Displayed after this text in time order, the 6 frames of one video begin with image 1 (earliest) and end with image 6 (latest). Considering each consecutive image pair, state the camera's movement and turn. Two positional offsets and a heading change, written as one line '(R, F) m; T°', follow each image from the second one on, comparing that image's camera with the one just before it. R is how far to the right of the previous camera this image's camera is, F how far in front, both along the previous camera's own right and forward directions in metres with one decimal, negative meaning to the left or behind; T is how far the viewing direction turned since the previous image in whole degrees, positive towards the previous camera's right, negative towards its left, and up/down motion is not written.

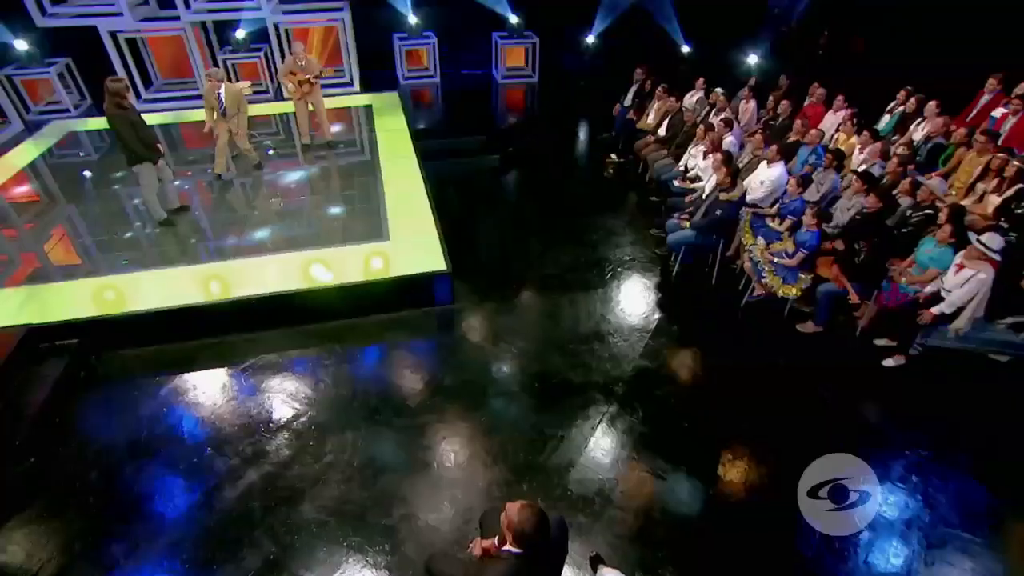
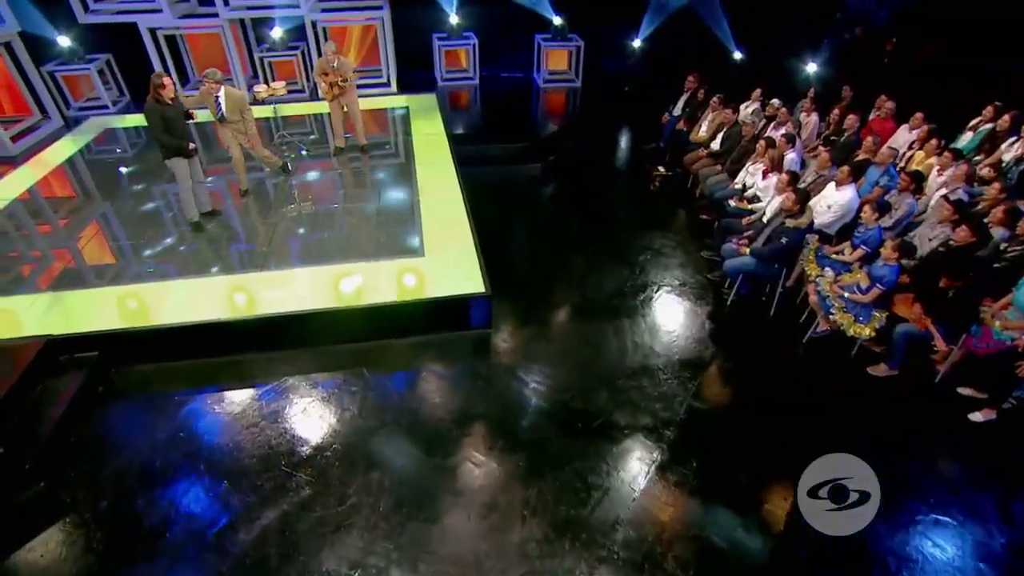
(-0.1, +0.4) m; -3°
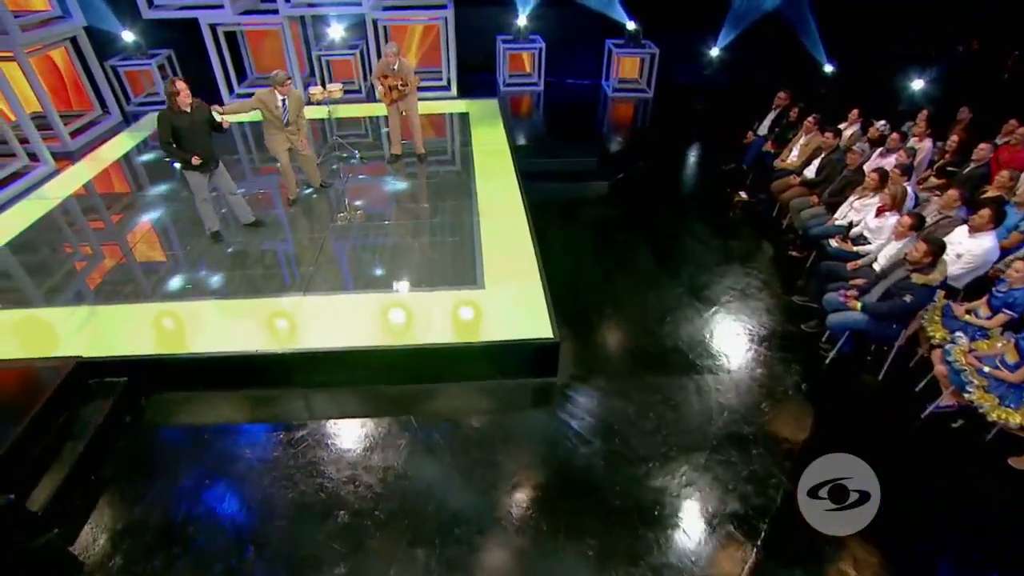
(-0.2, +0.6) m; -4°
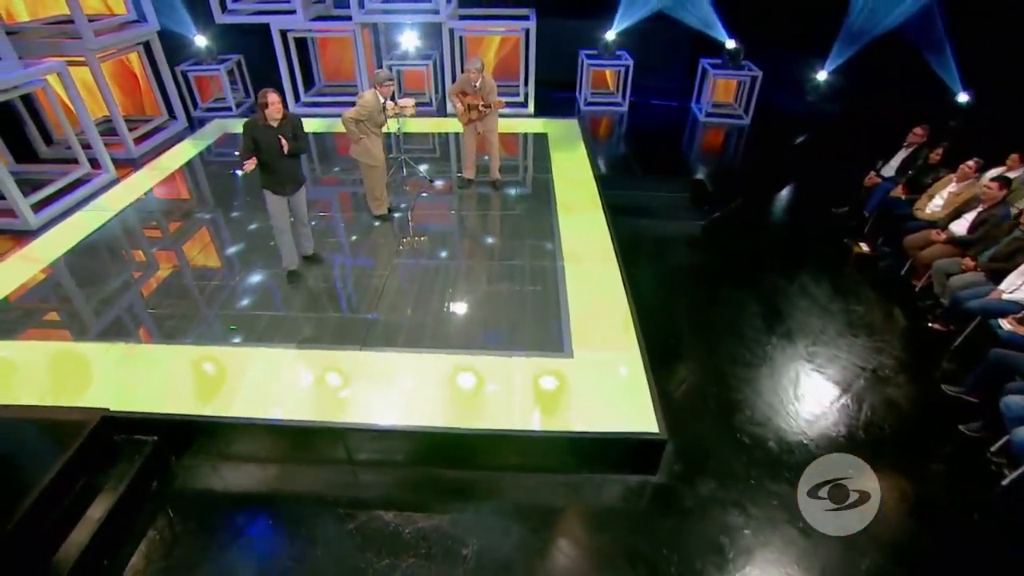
(-0.4, +0.7) m; -5°
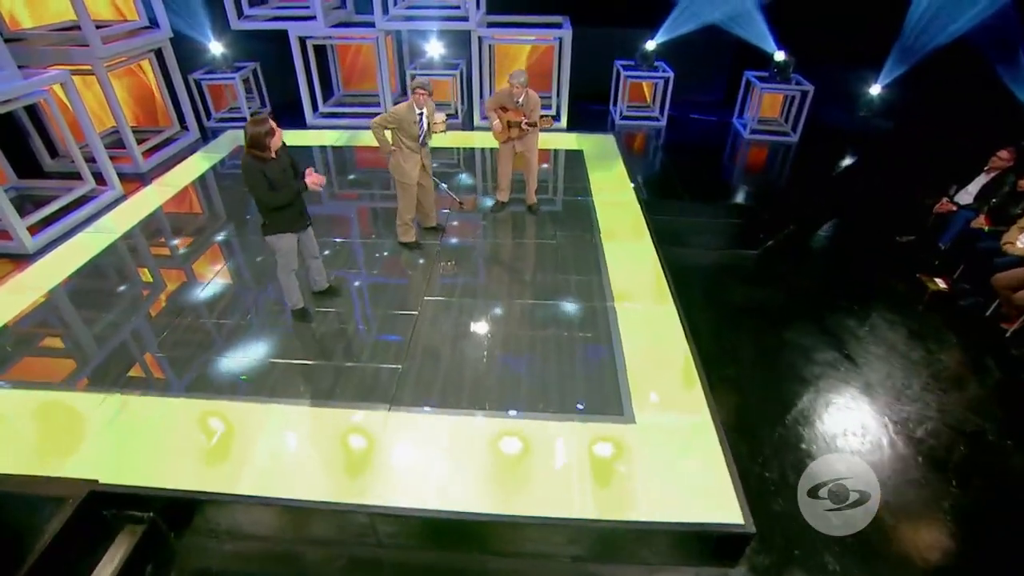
(-0.3, +0.5) m; -1°
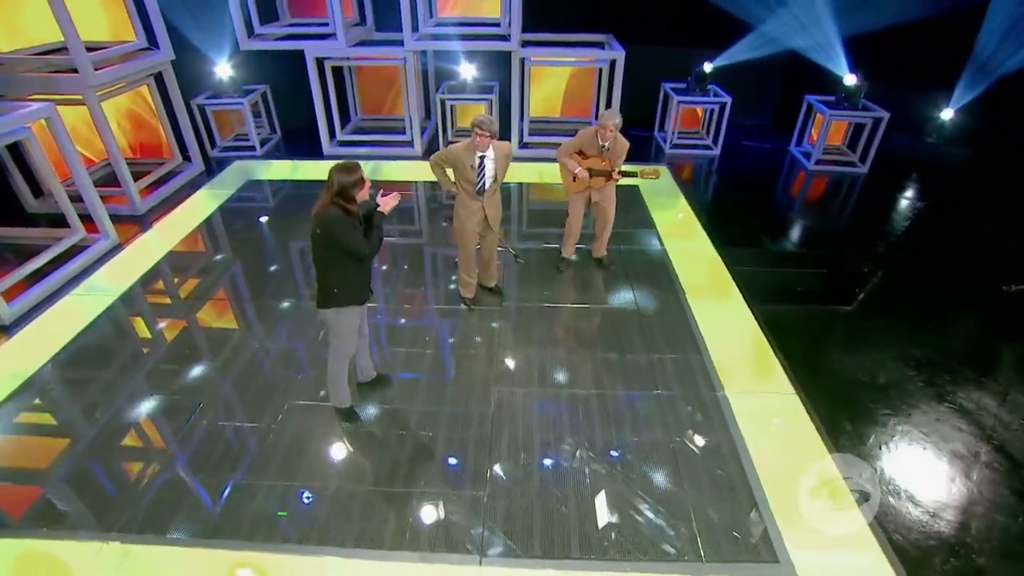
(-0.7, +0.8) m; +1°
